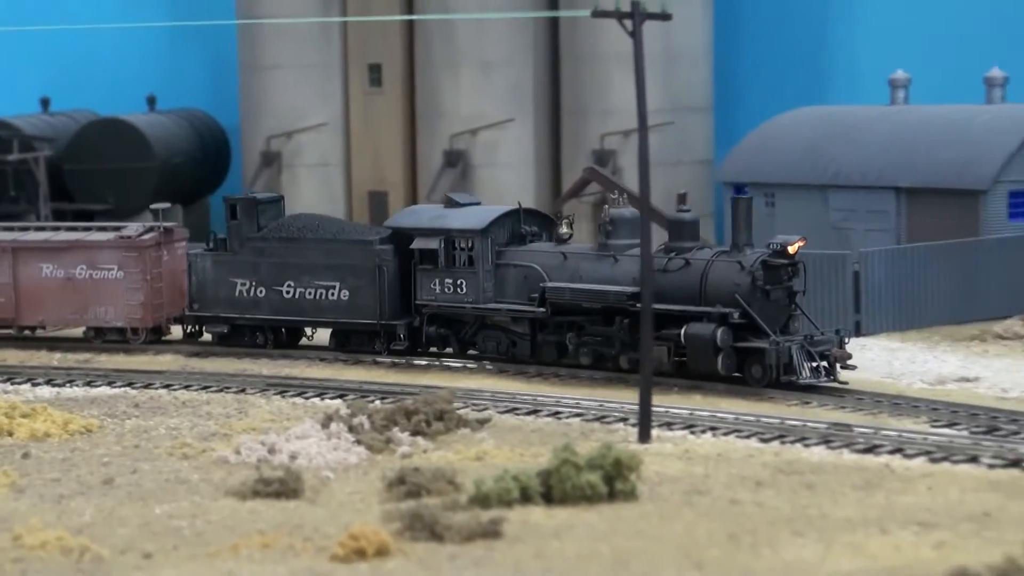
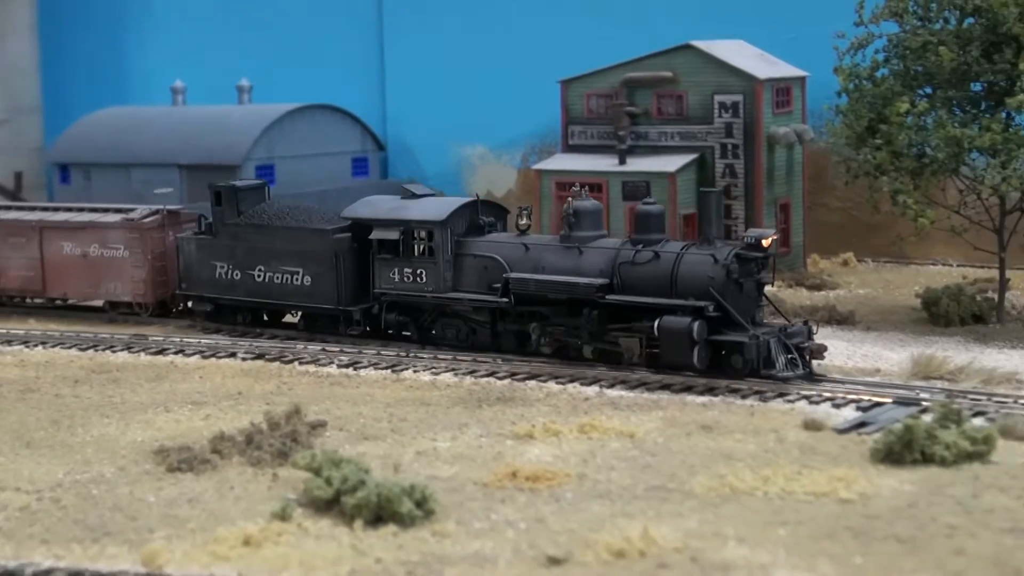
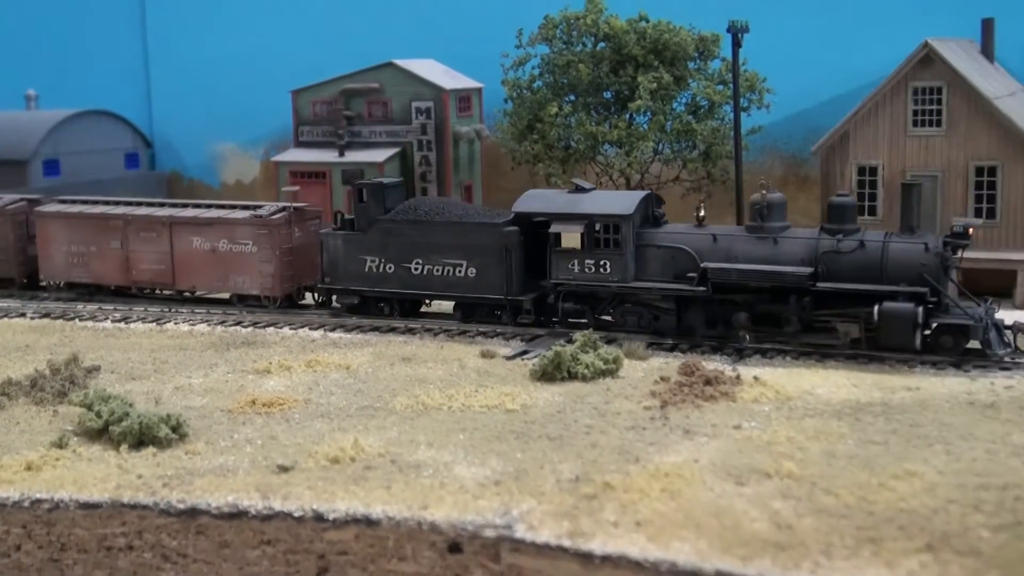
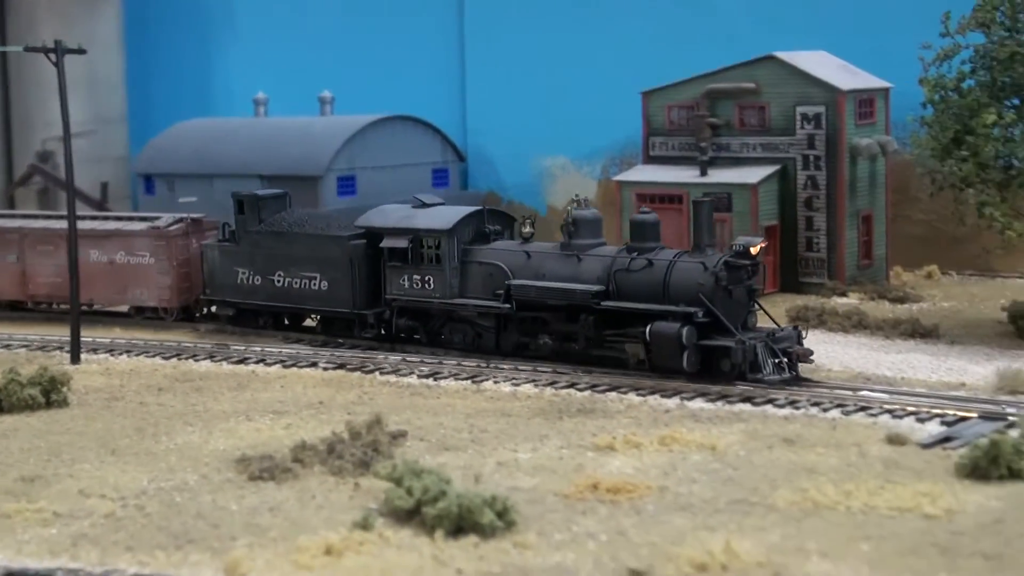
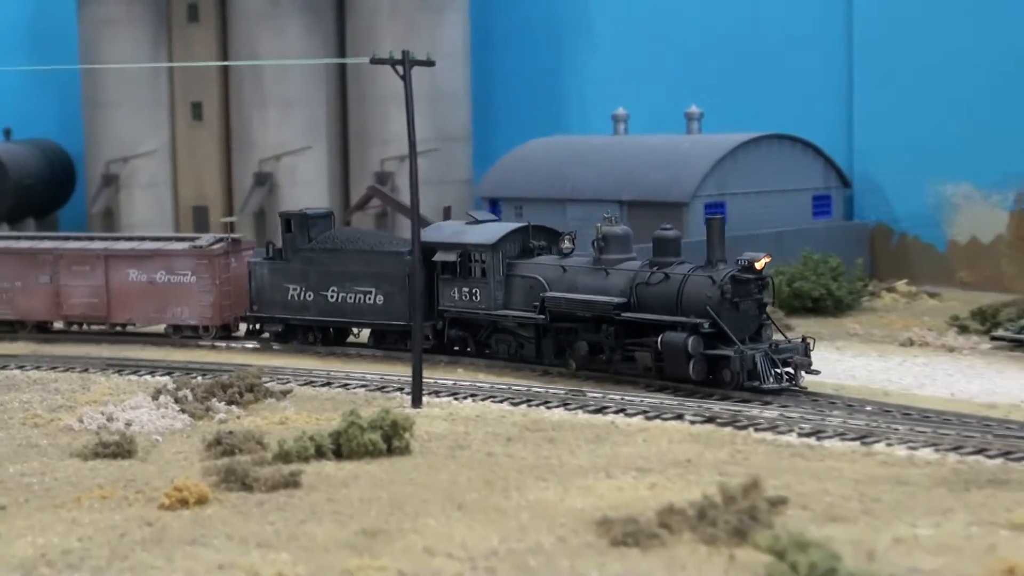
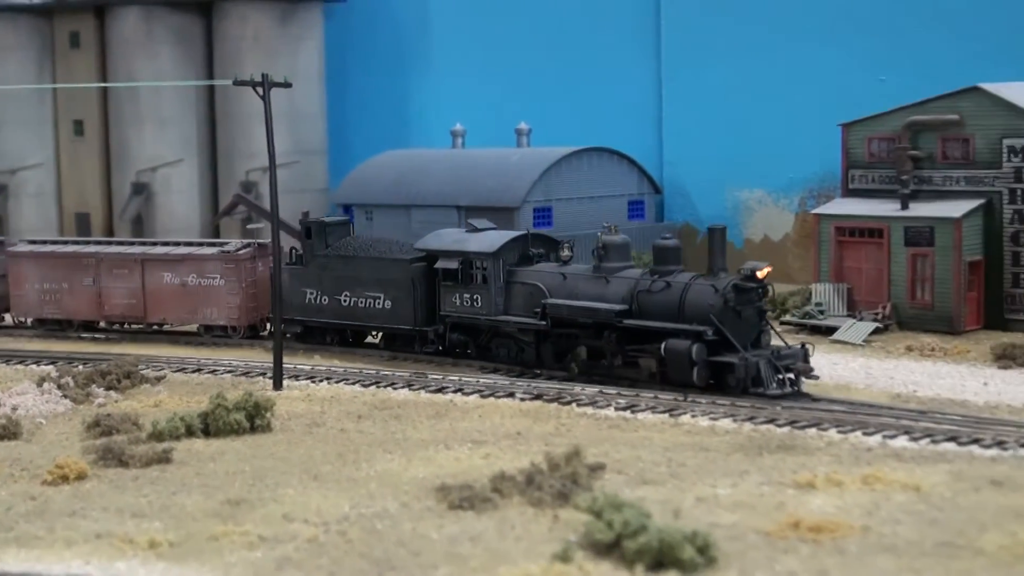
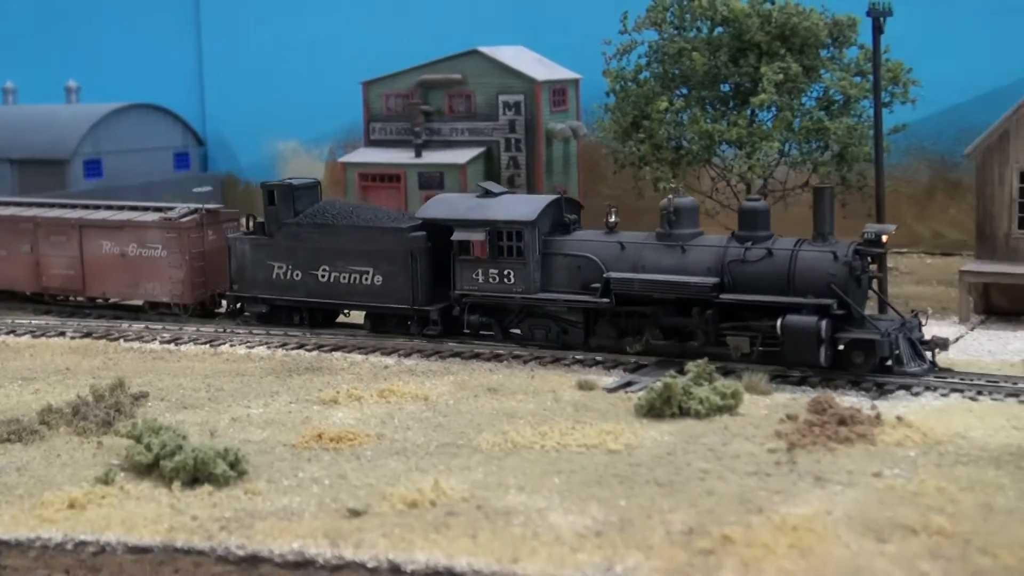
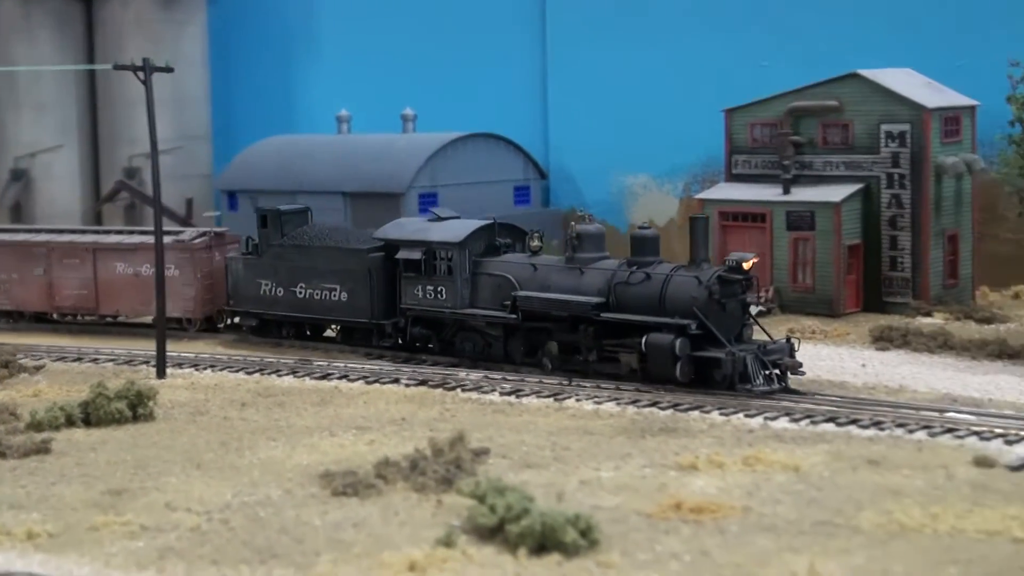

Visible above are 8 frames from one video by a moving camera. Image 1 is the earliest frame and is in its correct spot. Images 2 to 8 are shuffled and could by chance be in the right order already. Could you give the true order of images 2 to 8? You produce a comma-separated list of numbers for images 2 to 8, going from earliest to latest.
5, 6, 8, 4, 2, 7, 3
